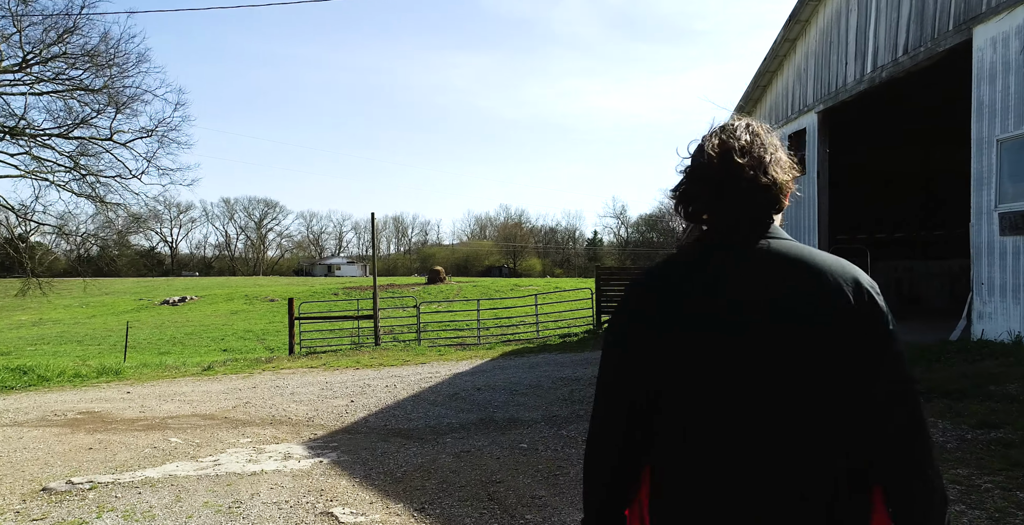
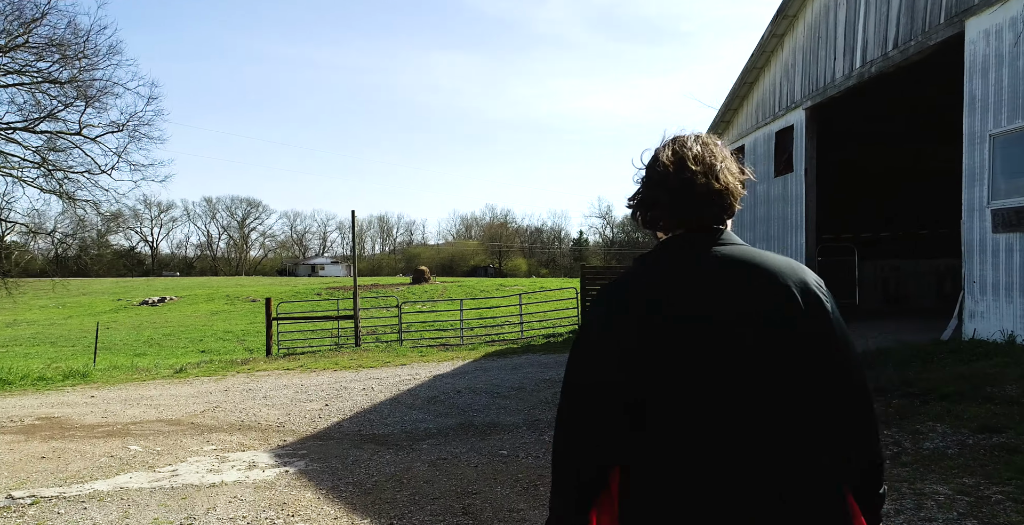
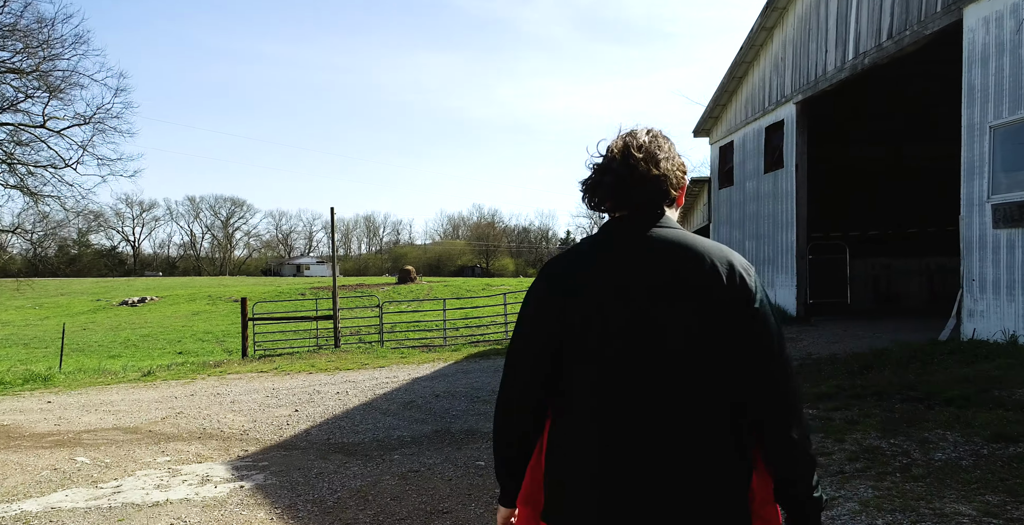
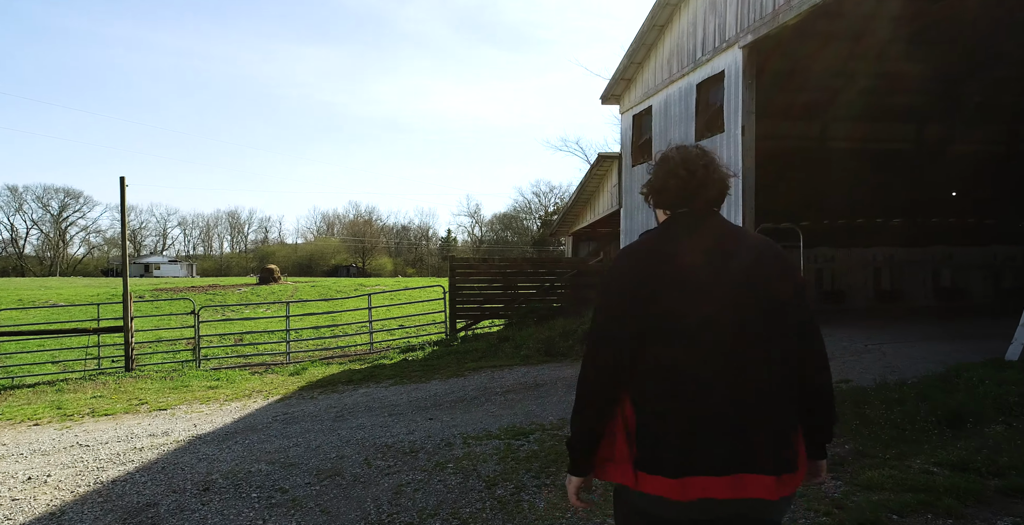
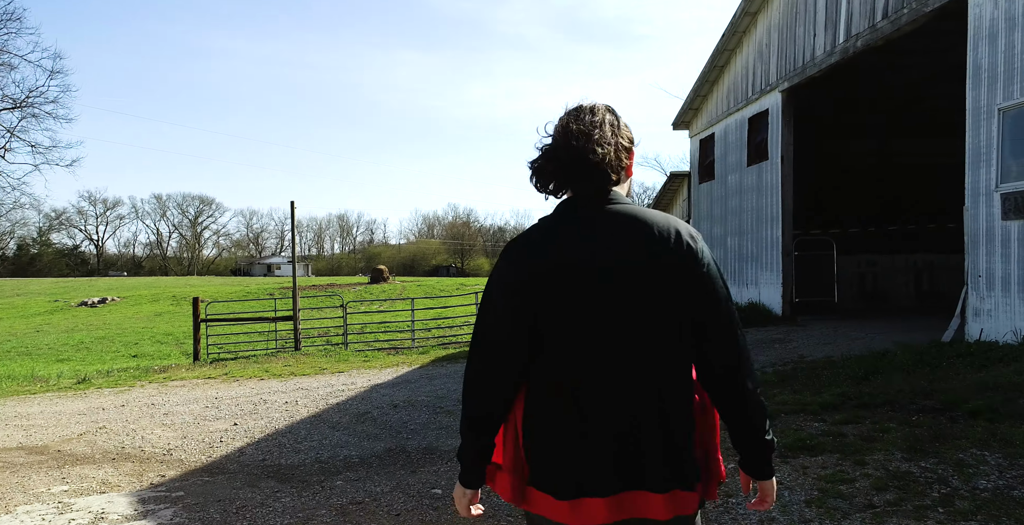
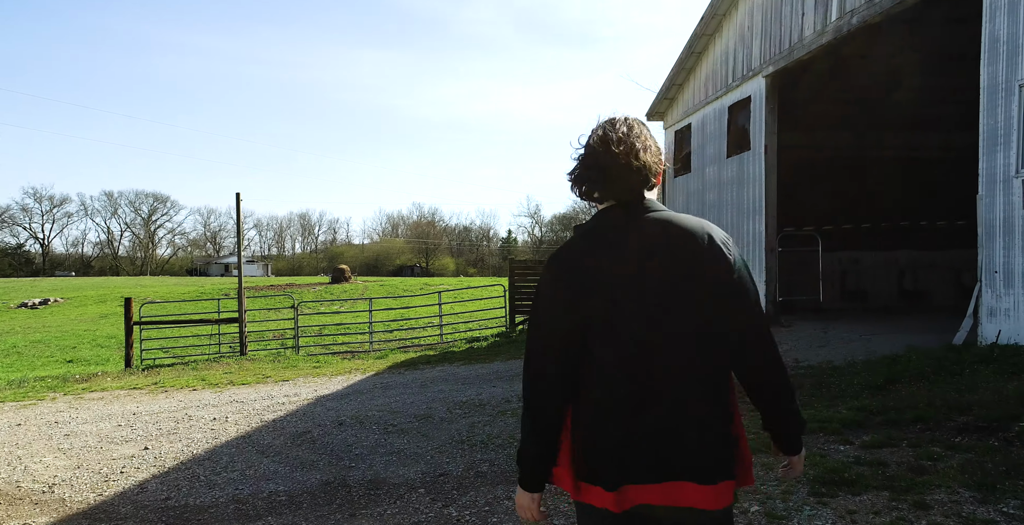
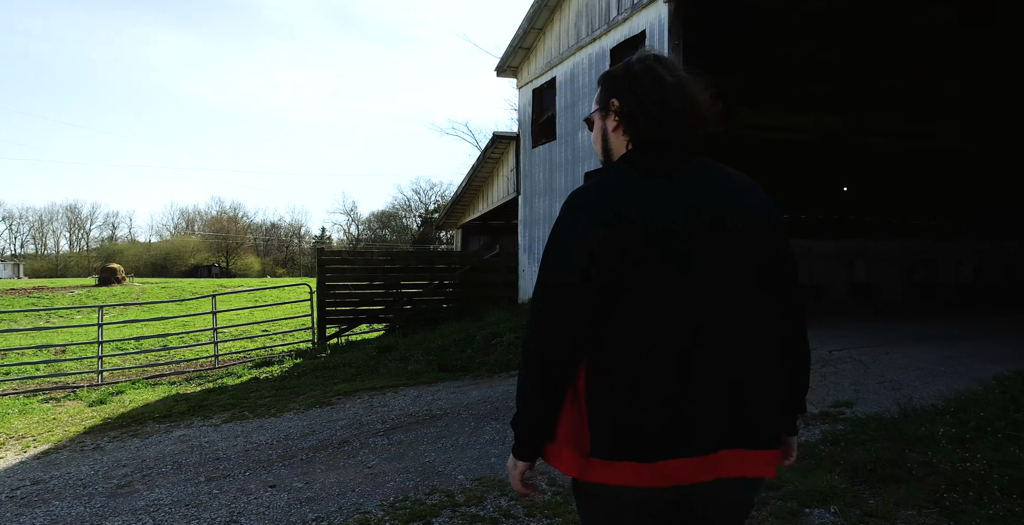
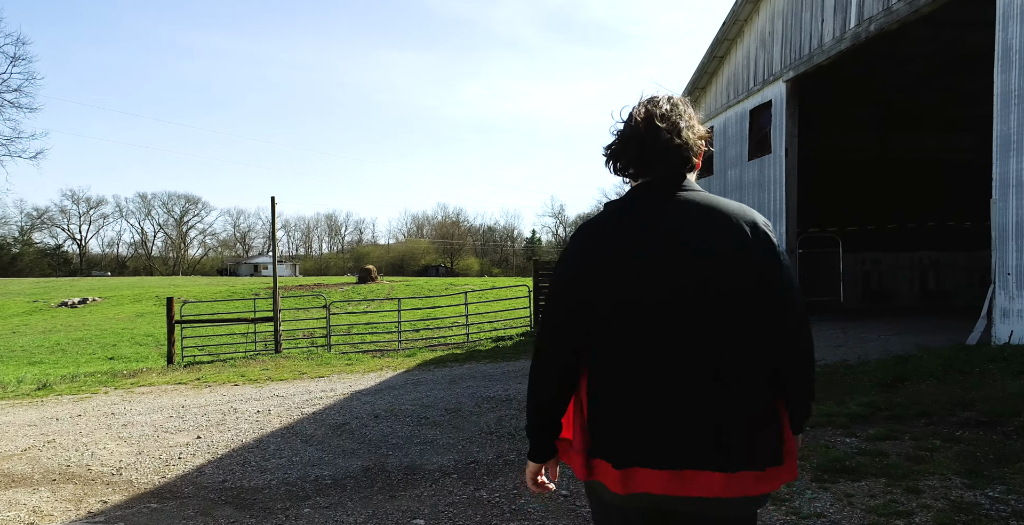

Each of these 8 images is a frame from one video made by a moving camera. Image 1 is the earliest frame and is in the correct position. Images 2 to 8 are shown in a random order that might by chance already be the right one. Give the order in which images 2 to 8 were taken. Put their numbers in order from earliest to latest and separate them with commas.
2, 3, 5, 8, 6, 4, 7
